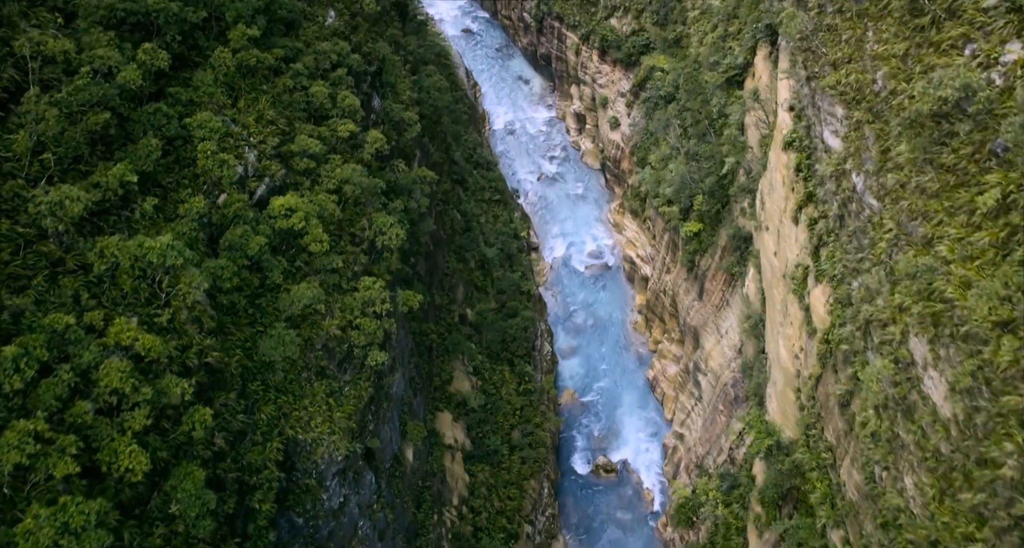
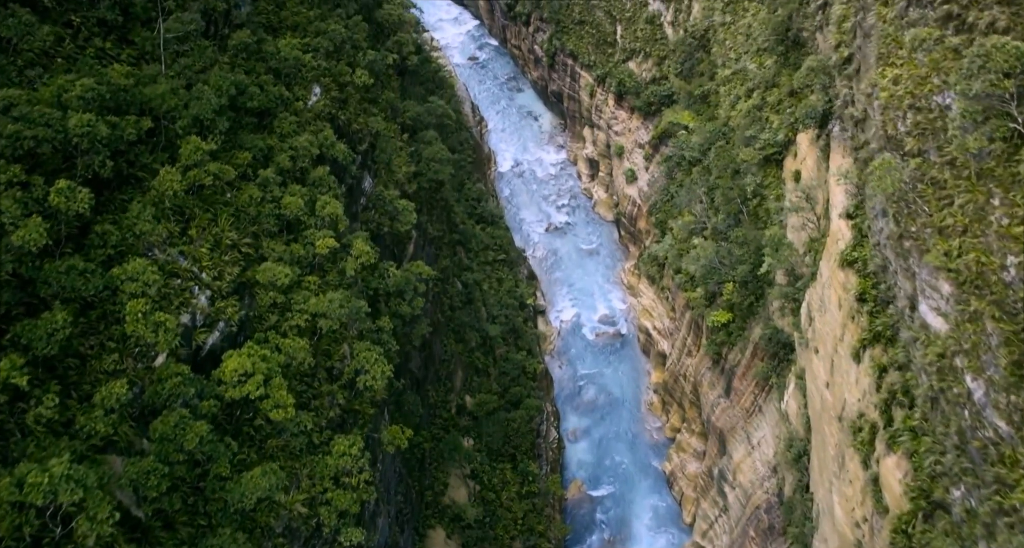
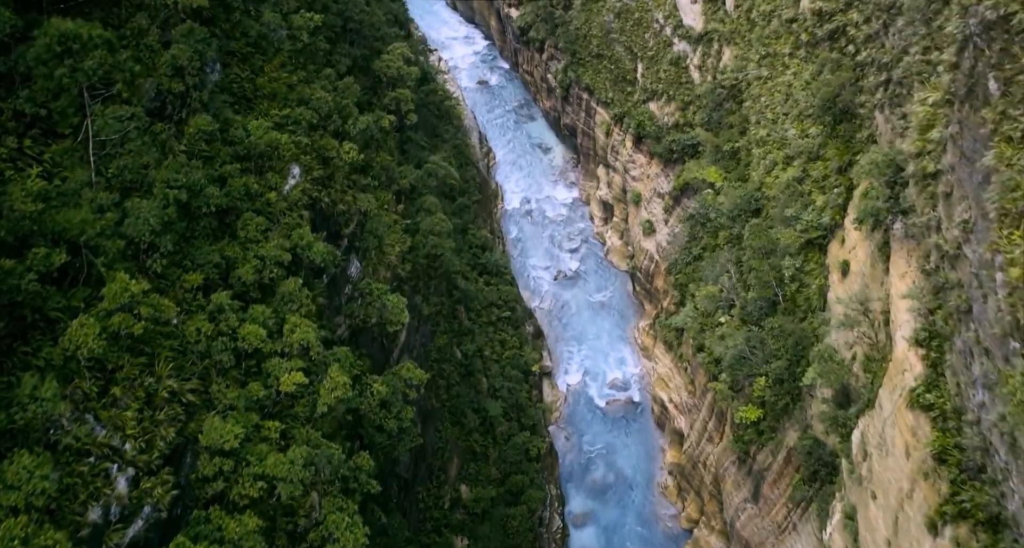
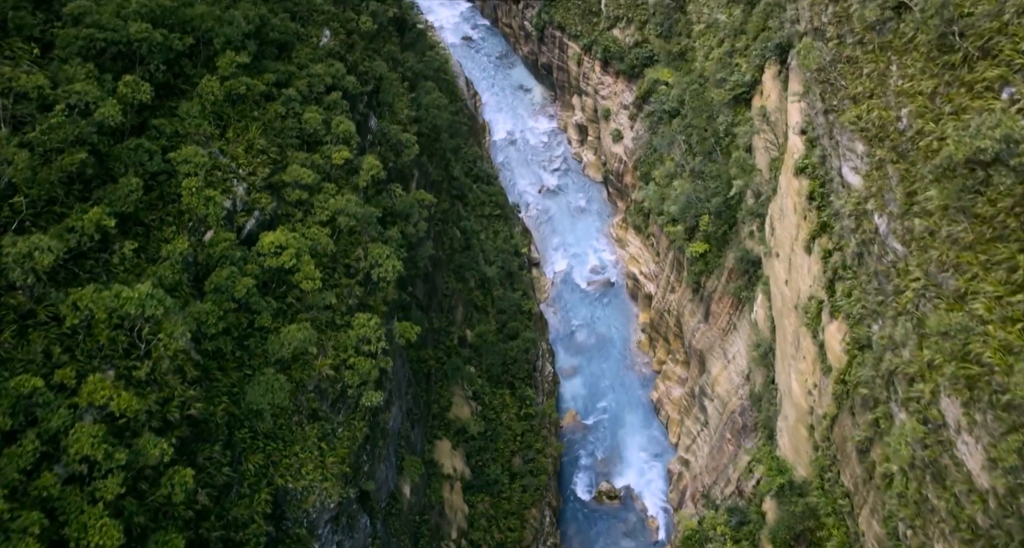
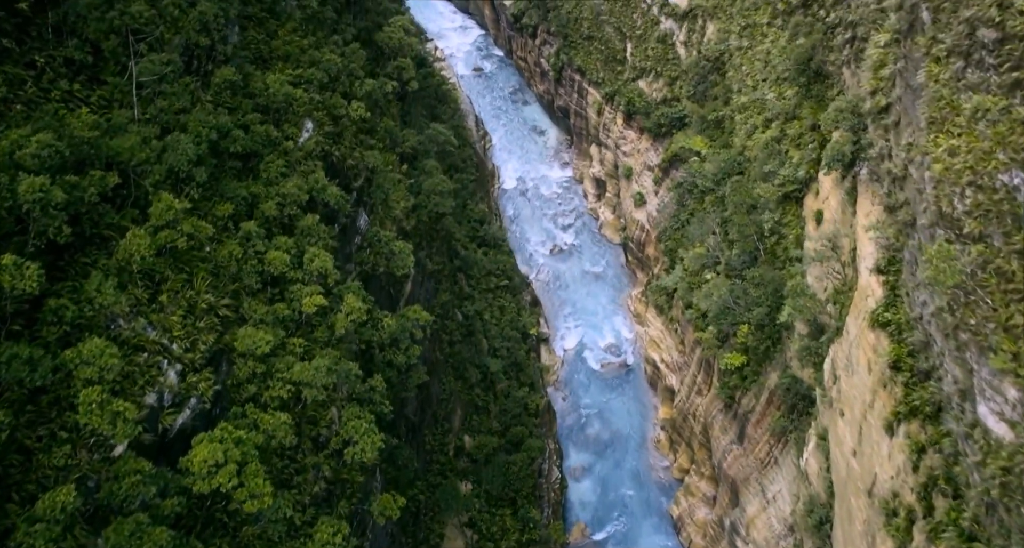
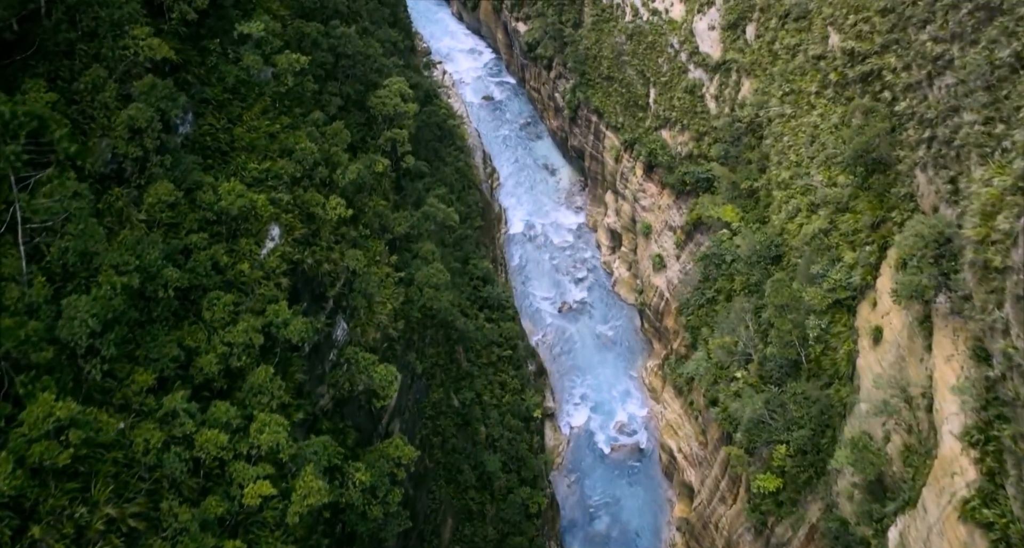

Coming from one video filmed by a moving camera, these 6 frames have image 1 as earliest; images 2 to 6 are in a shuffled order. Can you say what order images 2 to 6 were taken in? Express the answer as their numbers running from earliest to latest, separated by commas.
4, 2, 5, 3, 6
